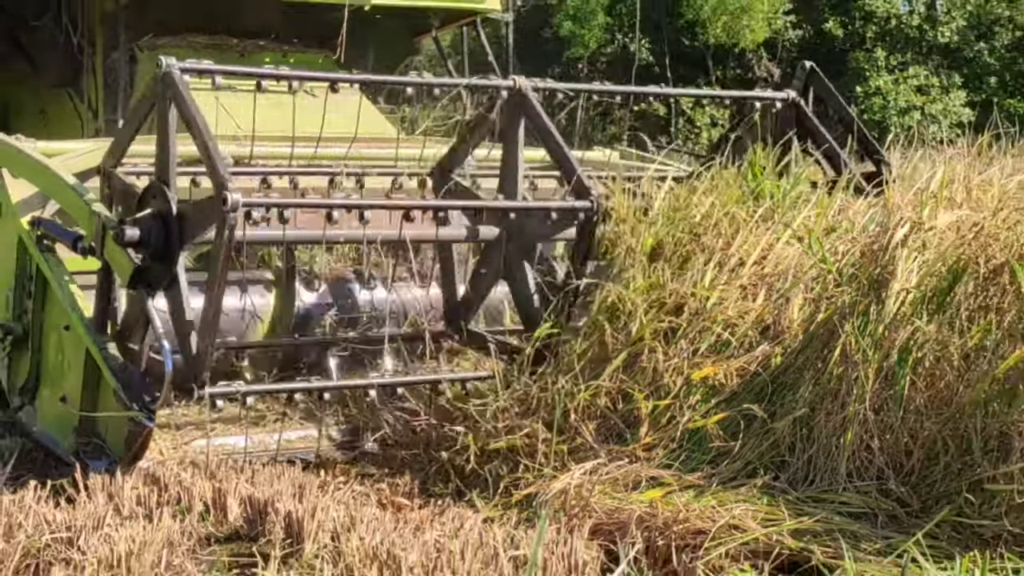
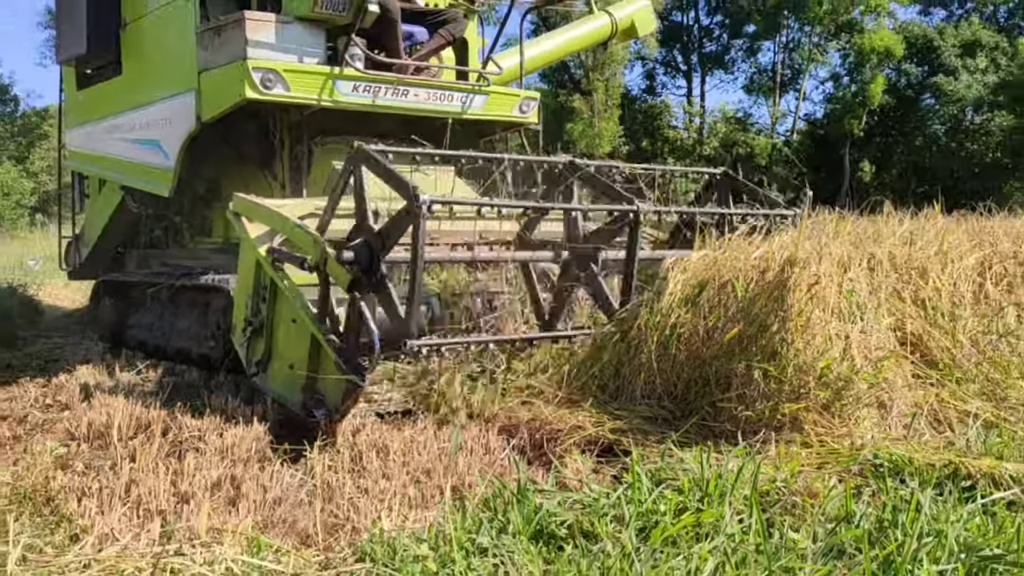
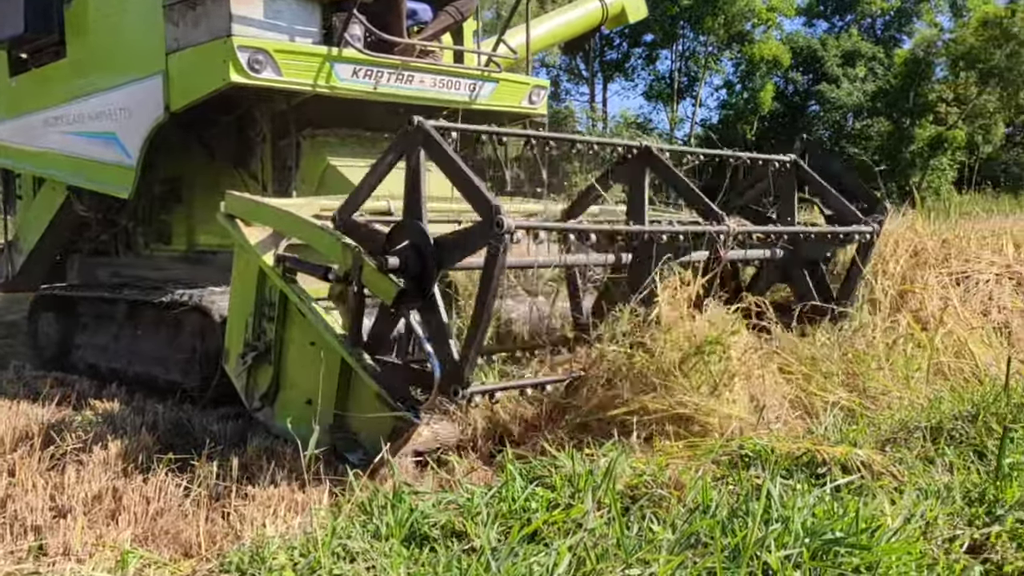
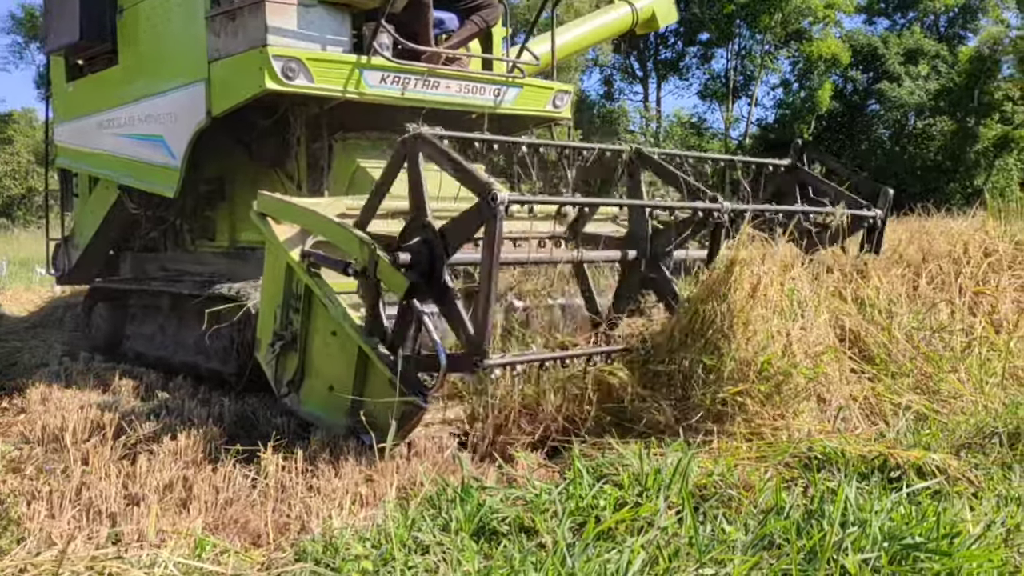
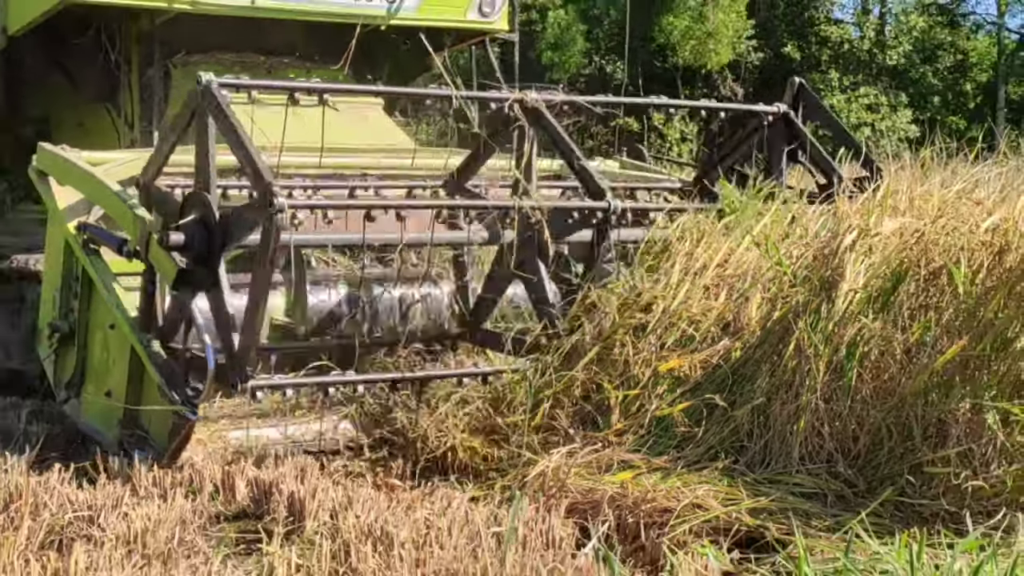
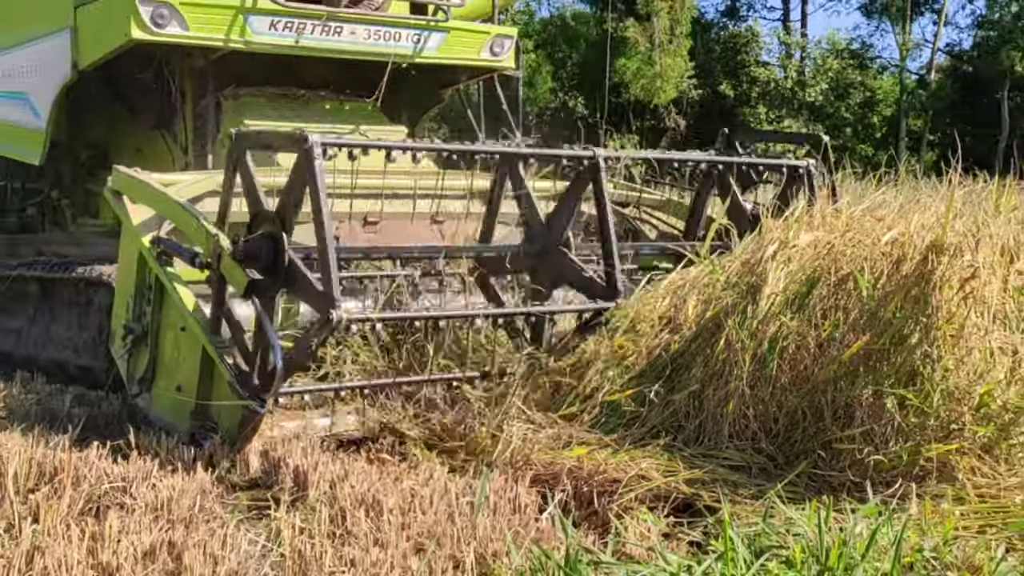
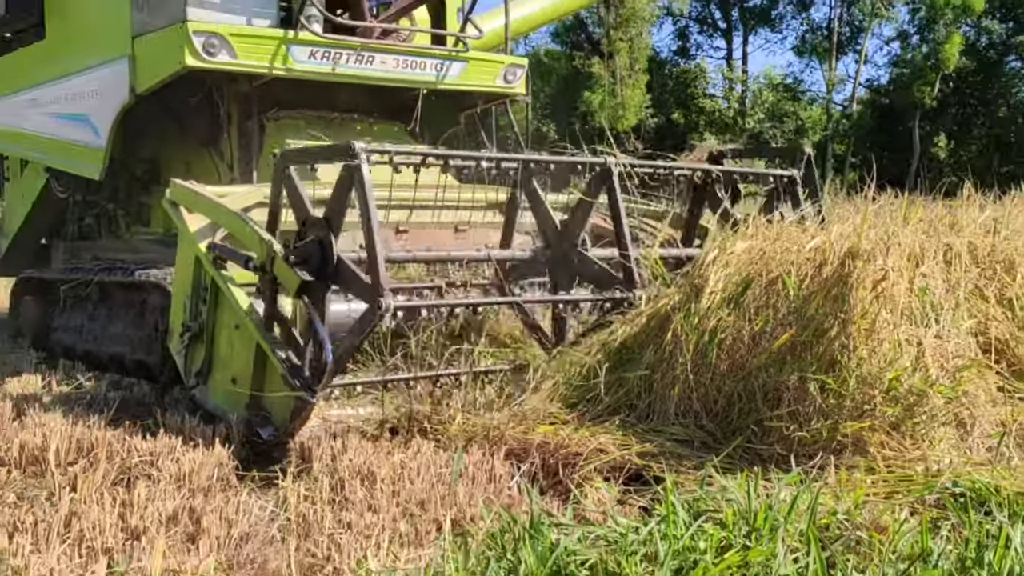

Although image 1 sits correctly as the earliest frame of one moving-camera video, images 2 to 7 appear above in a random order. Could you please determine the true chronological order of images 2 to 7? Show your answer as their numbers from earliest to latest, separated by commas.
5, 6, 7, 2, 4, 3
